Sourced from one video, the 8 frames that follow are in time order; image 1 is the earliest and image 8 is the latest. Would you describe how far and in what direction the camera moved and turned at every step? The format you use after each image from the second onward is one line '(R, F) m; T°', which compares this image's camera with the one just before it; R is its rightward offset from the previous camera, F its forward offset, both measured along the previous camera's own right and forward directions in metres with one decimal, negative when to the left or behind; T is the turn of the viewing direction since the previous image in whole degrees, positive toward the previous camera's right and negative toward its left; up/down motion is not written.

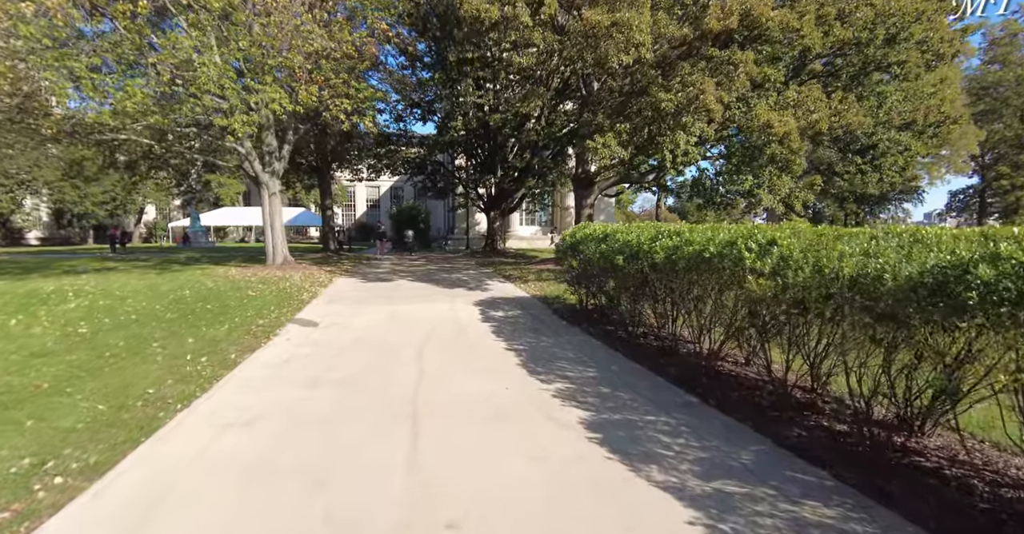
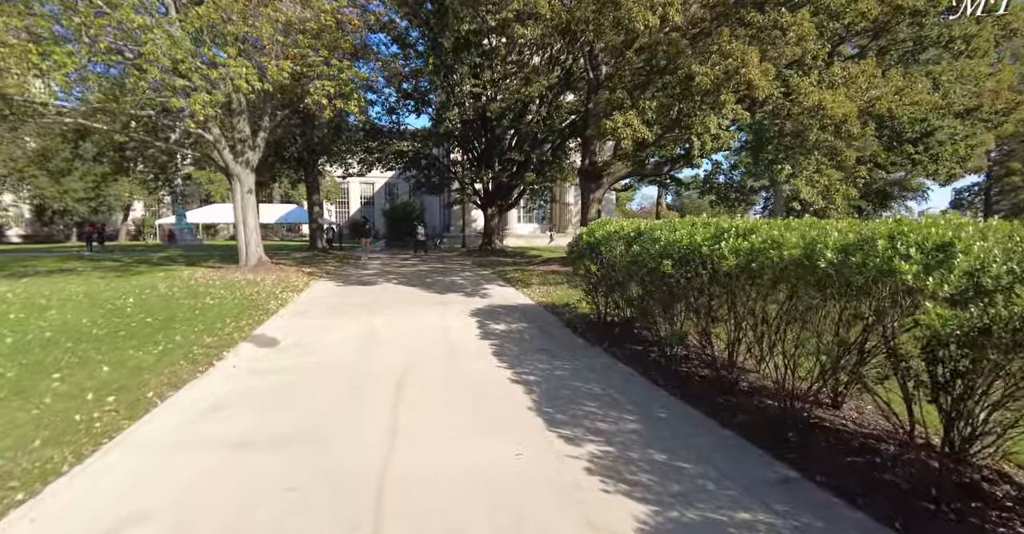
(-0.1, +1.6) m; 0°
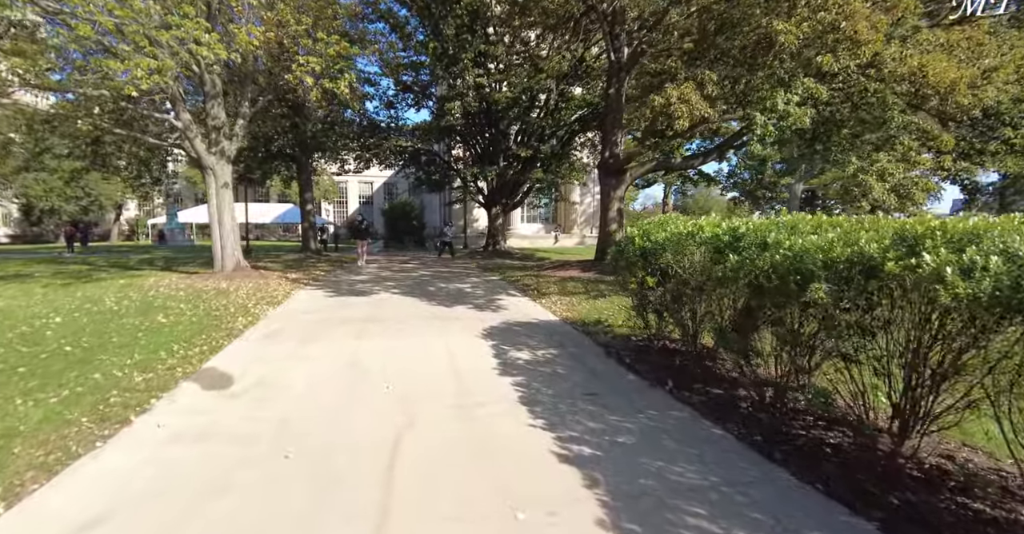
(-0.4, +1.7) m; 0°
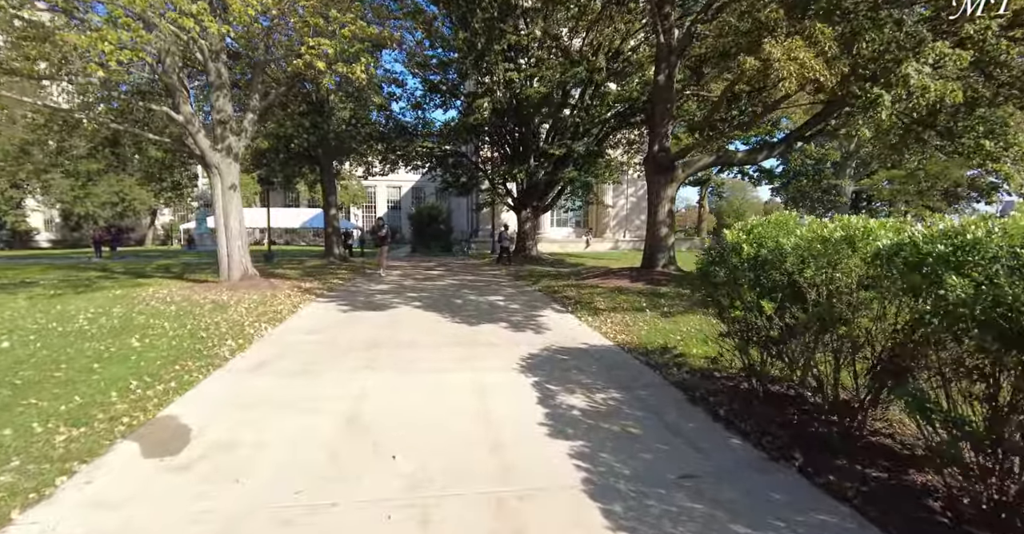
(-0.3, +1.6) m; -3°
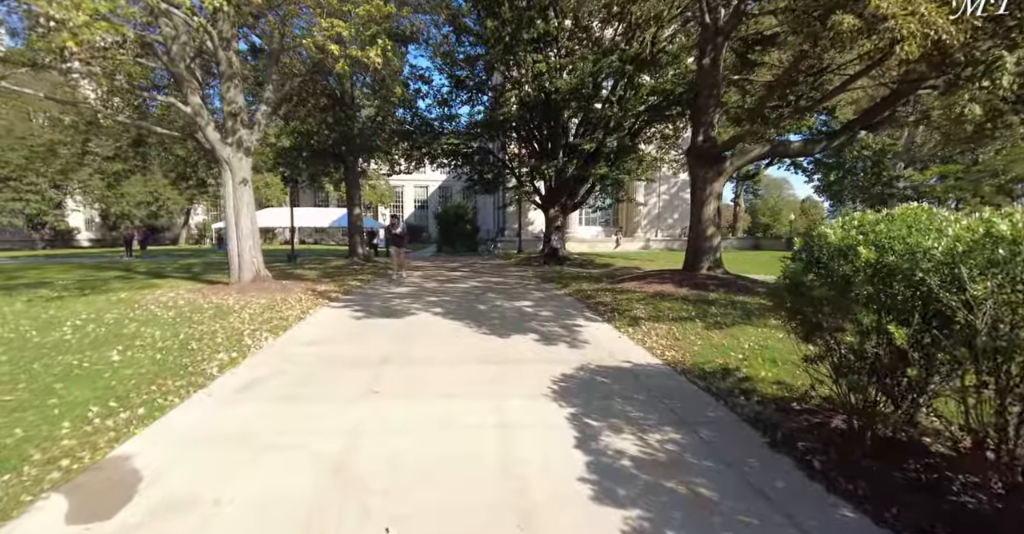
(-0.1, +1.0) m; -3°
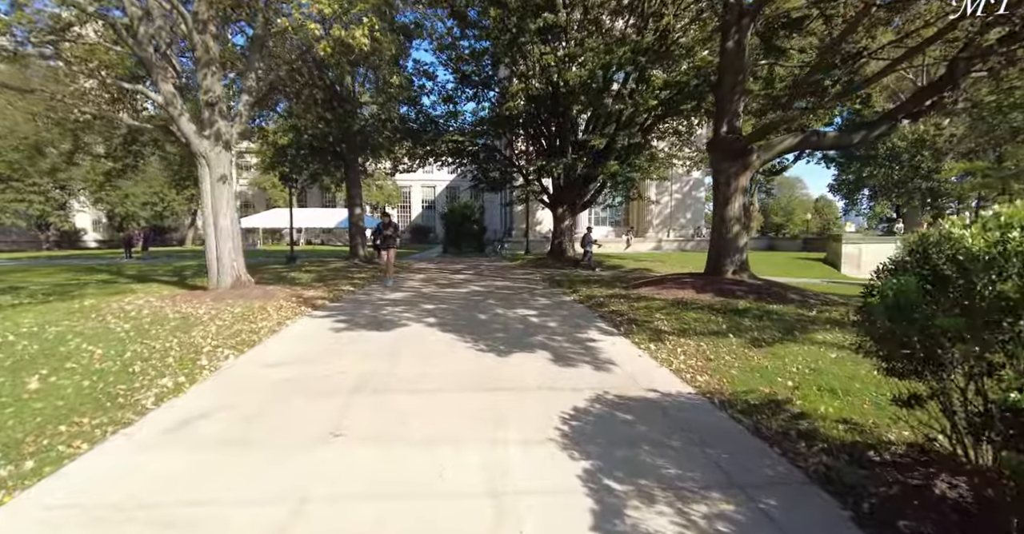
(+0.1, +1.0) m; -1°
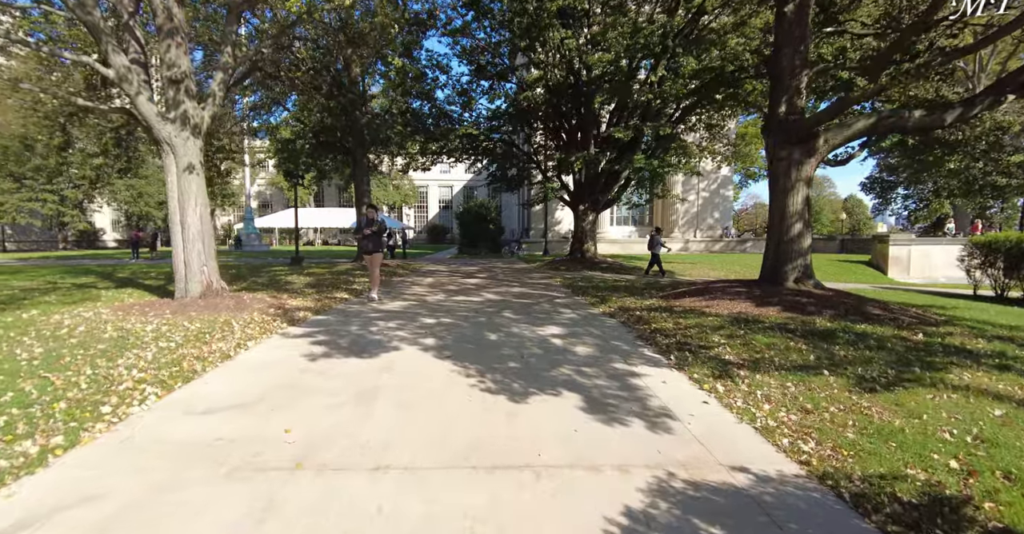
(0.0, +1.6) m; -2°
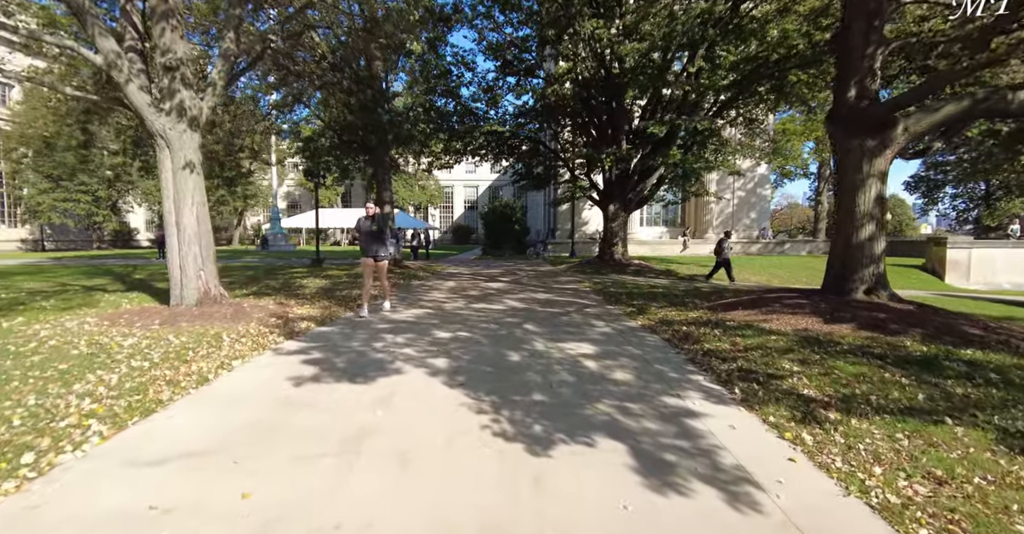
(0.0, +1.0) m; -3°
